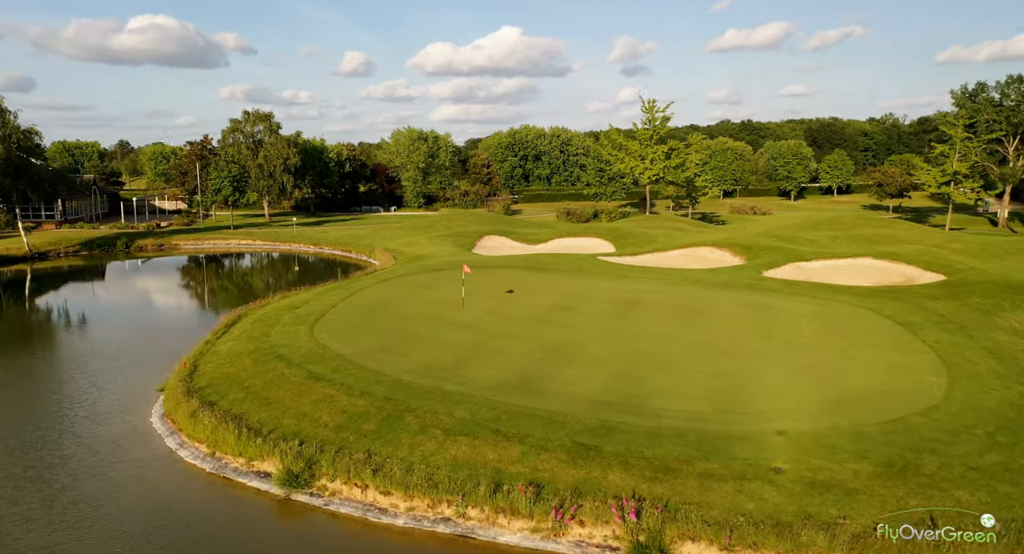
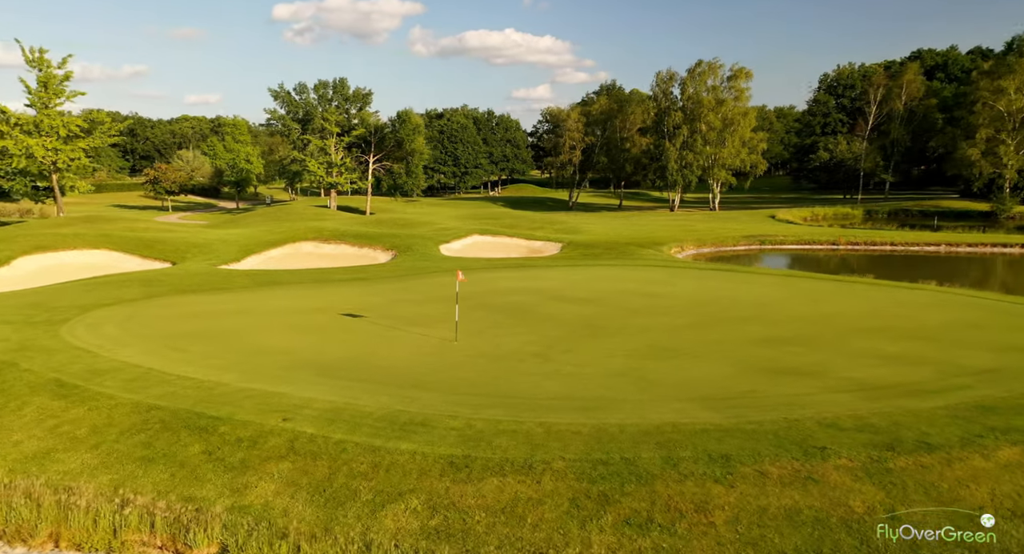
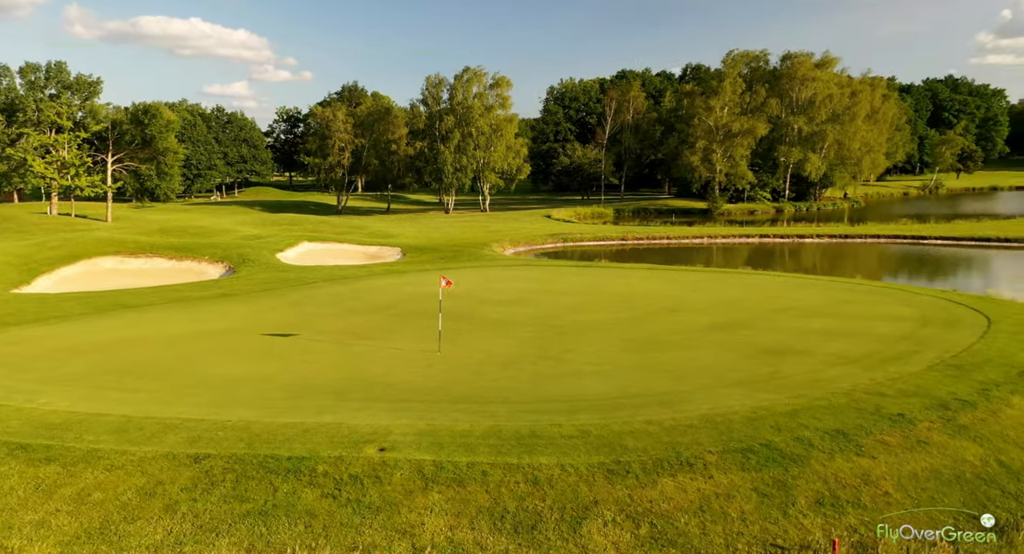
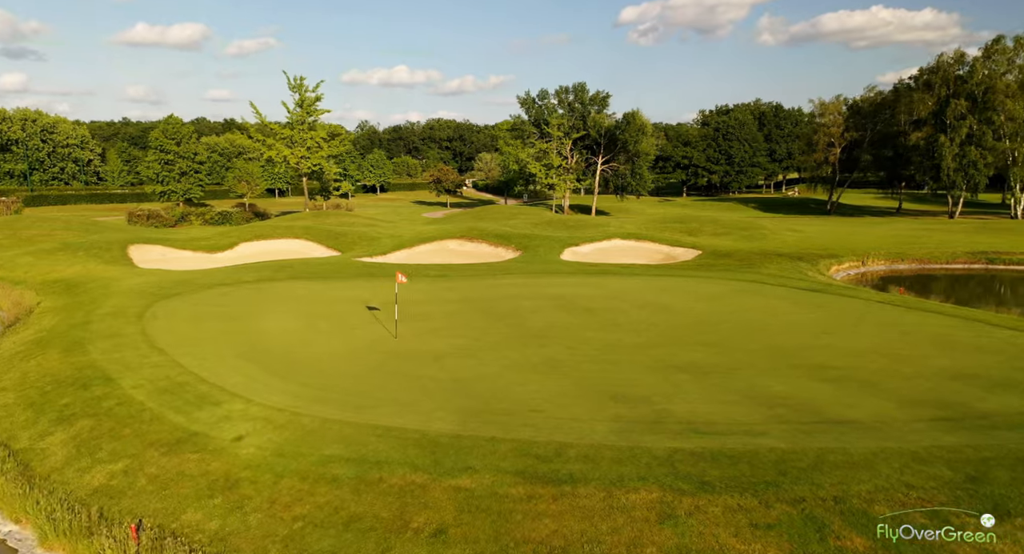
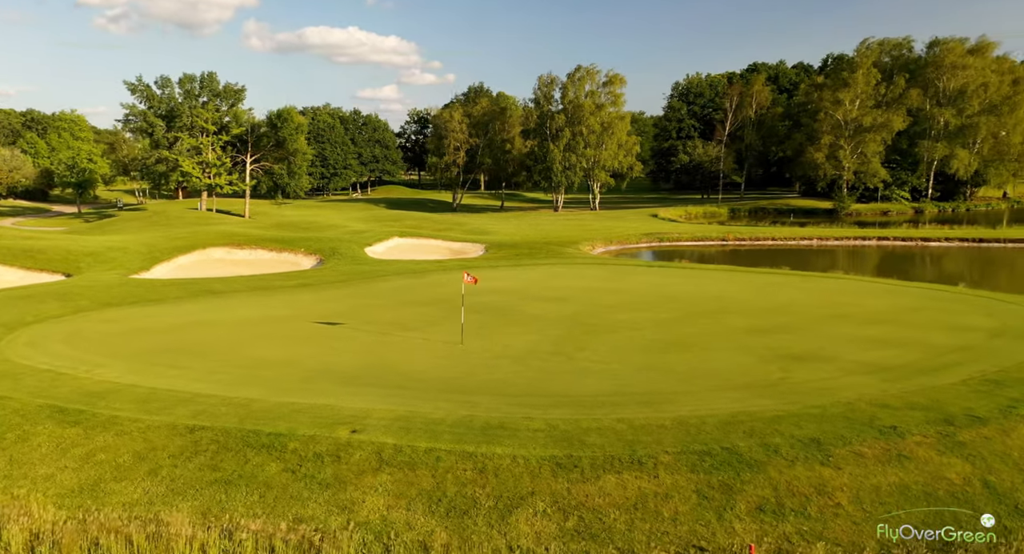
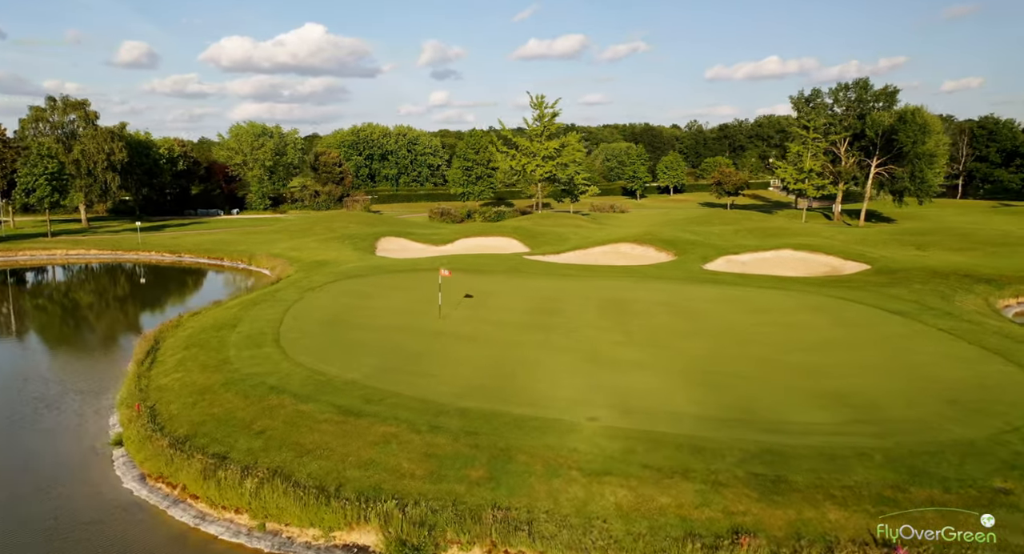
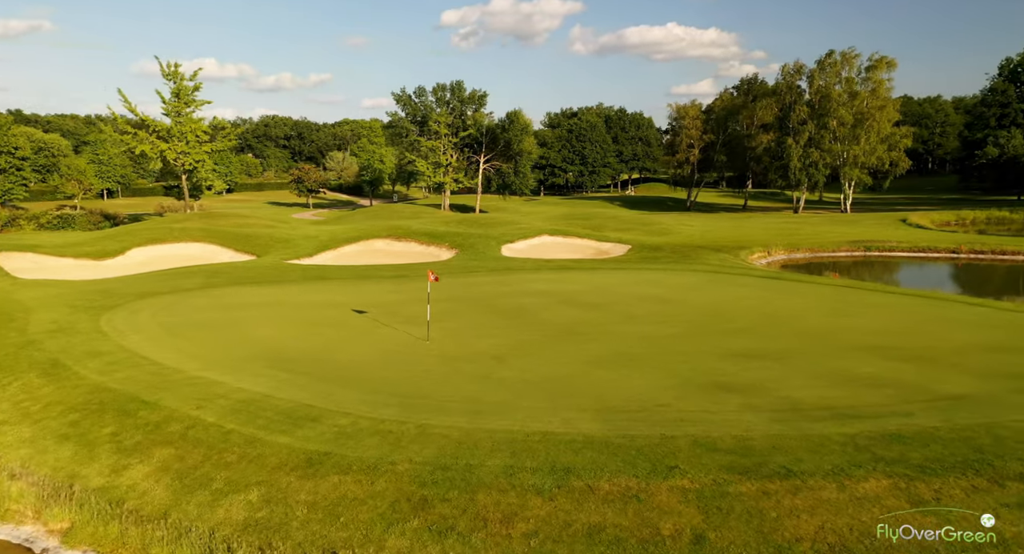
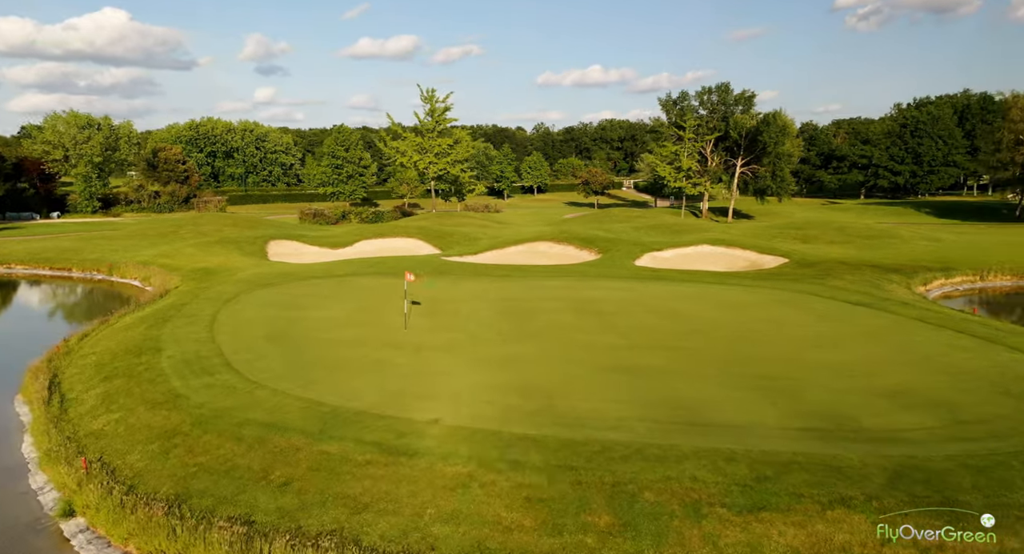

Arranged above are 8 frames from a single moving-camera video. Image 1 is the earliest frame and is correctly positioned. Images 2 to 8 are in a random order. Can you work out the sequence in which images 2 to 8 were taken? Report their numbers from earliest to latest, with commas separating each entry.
6, 8, 4, 7, 2, 5, 3
